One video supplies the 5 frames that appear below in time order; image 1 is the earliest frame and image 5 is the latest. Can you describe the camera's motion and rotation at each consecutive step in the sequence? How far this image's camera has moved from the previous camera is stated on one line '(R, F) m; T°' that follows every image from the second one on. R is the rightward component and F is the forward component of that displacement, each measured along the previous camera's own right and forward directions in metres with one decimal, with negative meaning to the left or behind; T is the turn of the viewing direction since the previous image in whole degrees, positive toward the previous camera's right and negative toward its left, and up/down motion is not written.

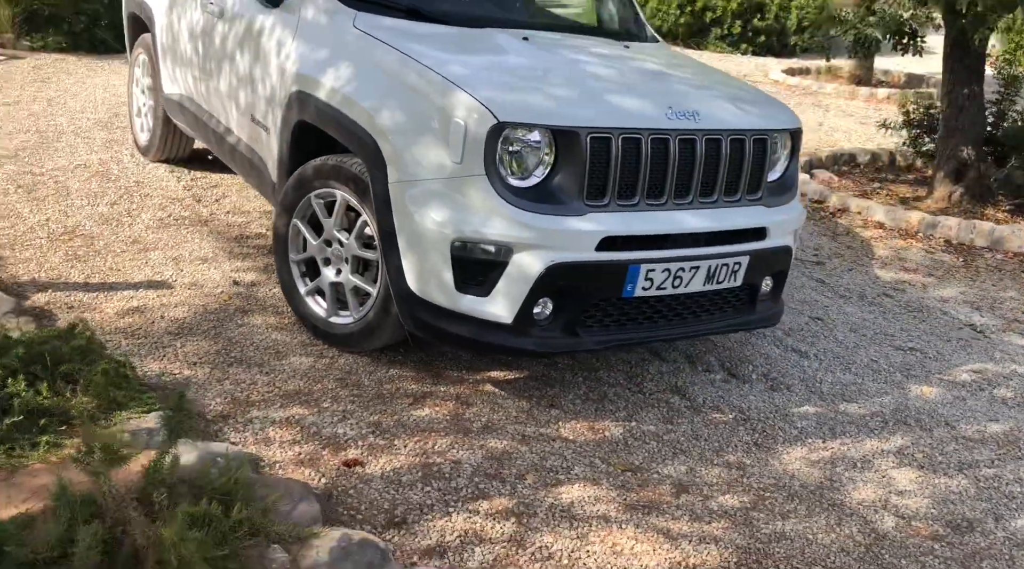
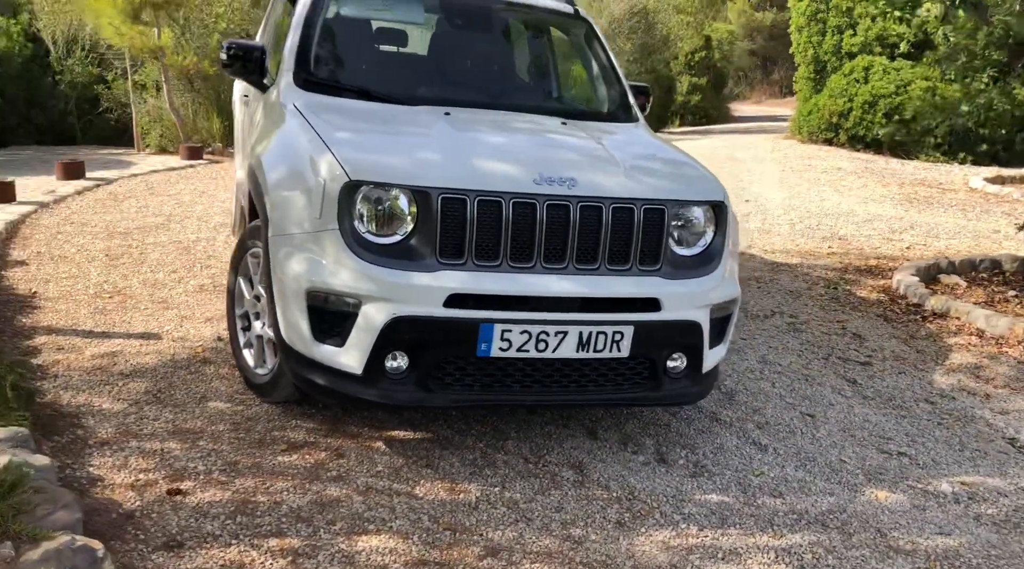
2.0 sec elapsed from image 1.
(+1.6, +0.2) m; -15°
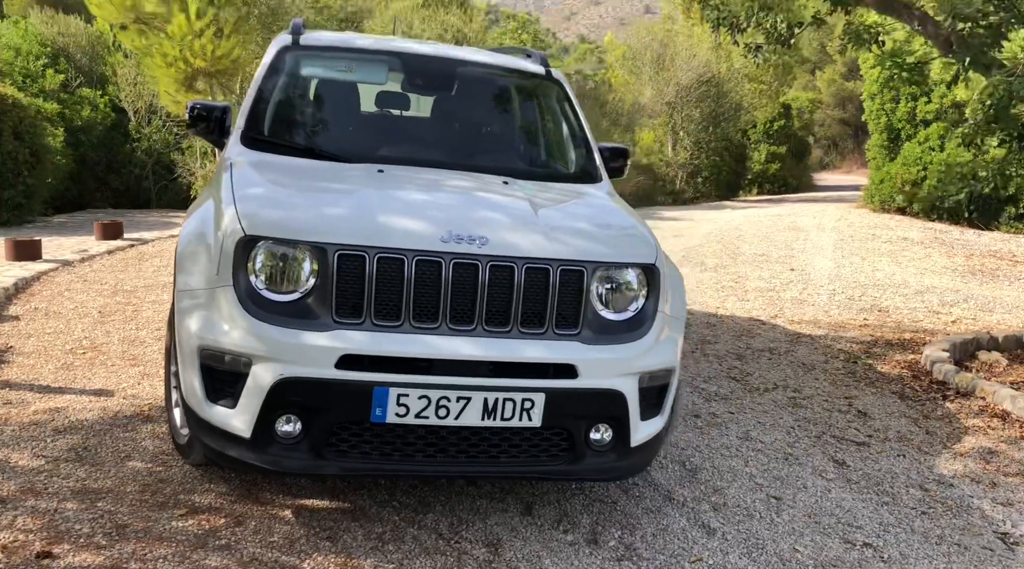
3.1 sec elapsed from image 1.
(+0.7, +0.3) m; -6°
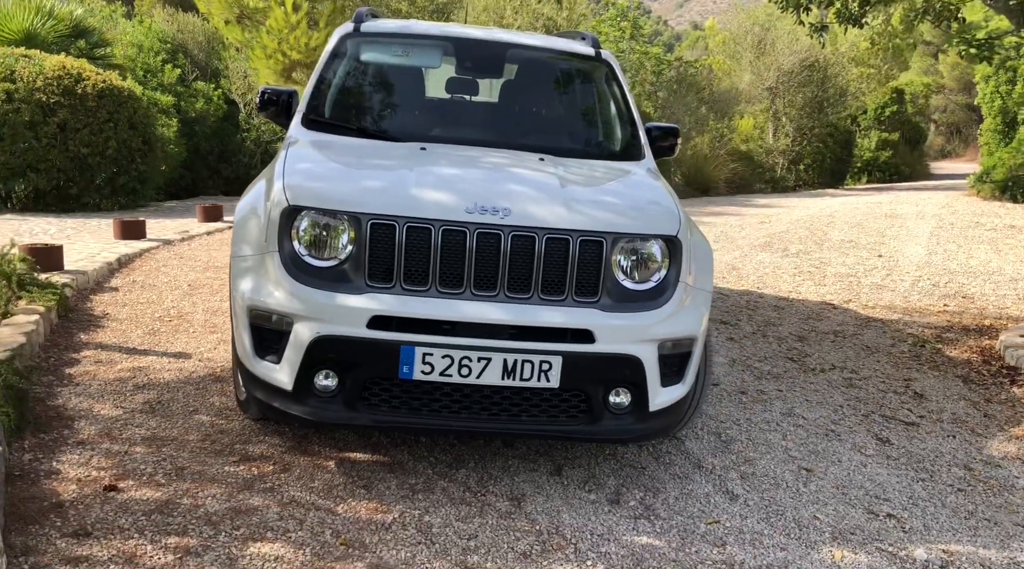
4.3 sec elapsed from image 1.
(+0.4, -0.2) m; -6°
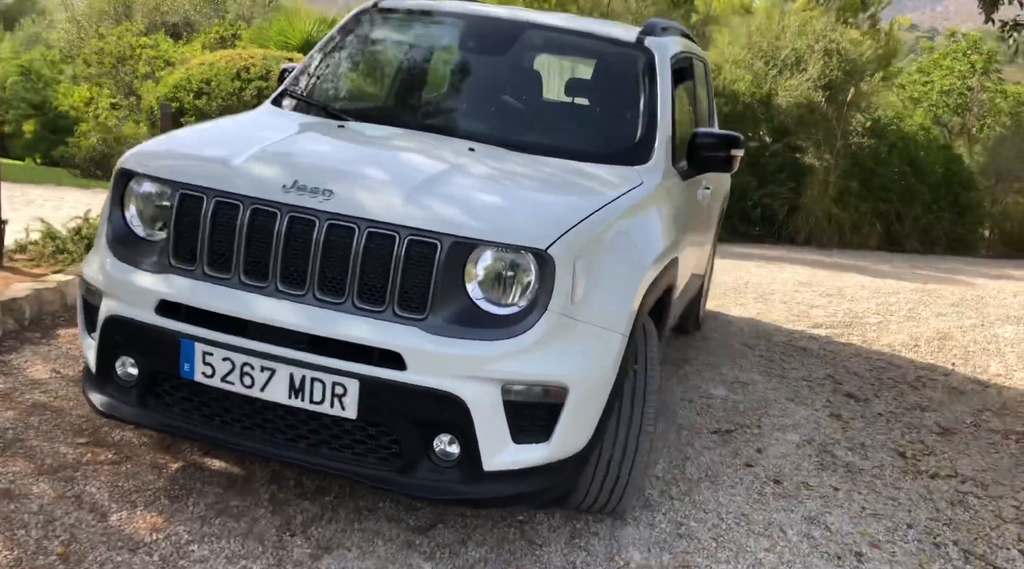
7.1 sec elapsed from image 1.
(+1.8, +1.2) m; -21°
